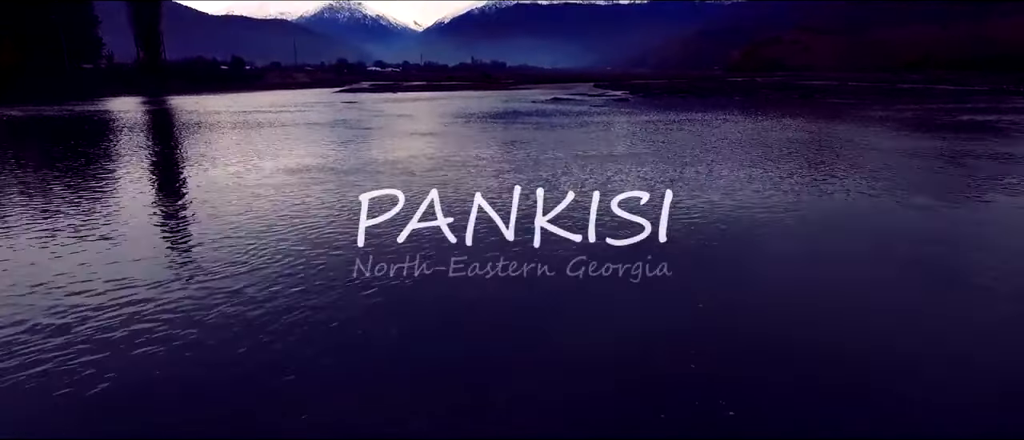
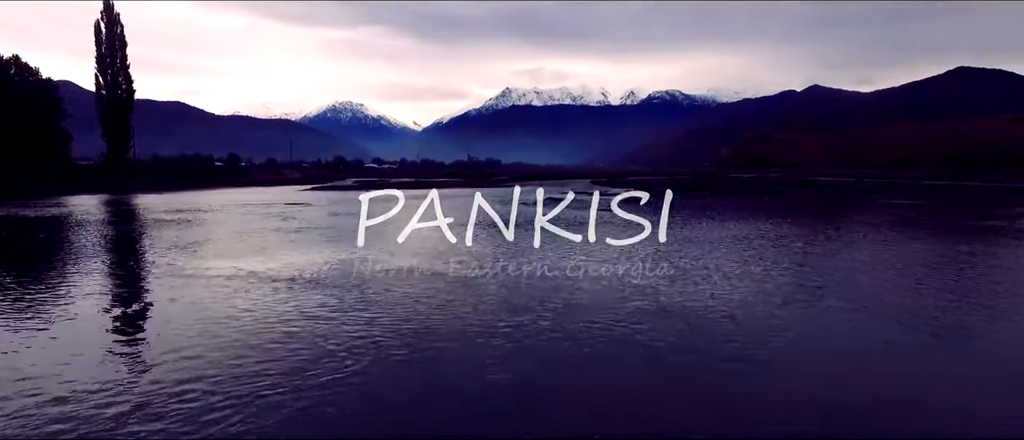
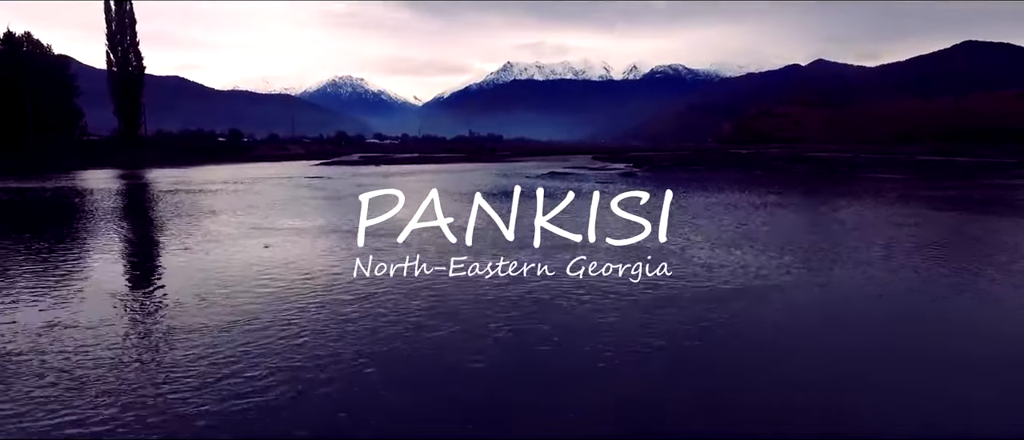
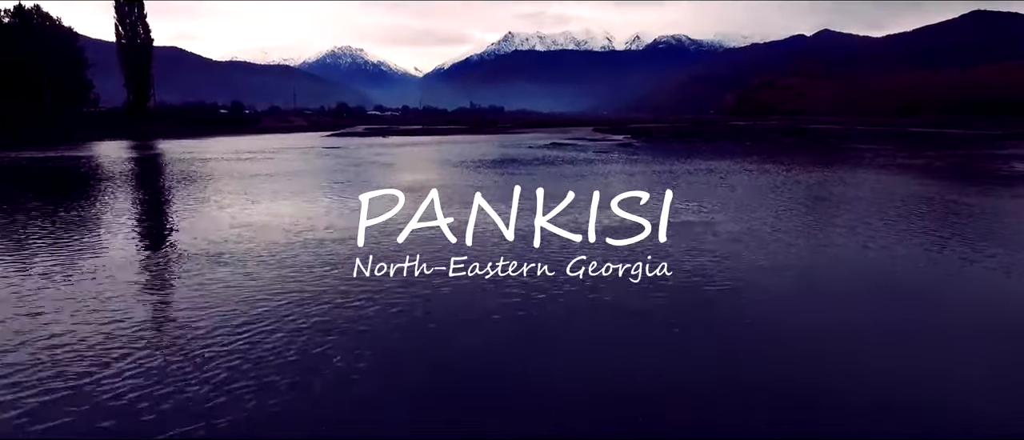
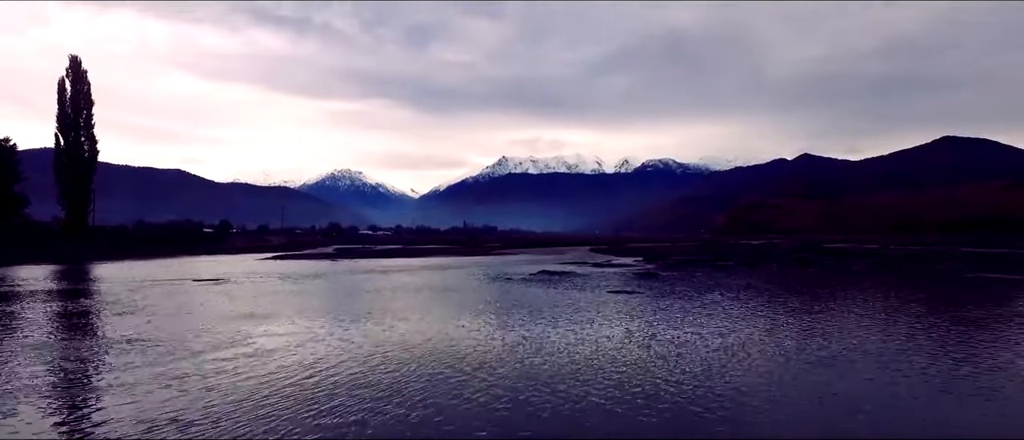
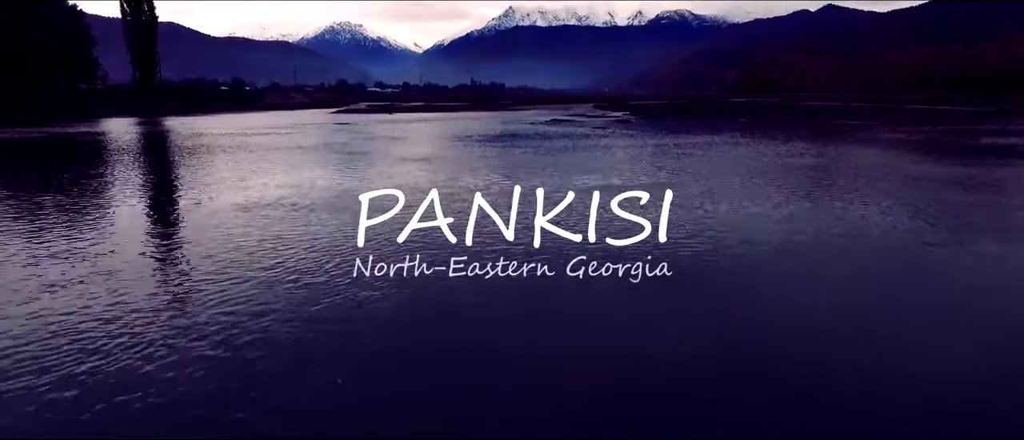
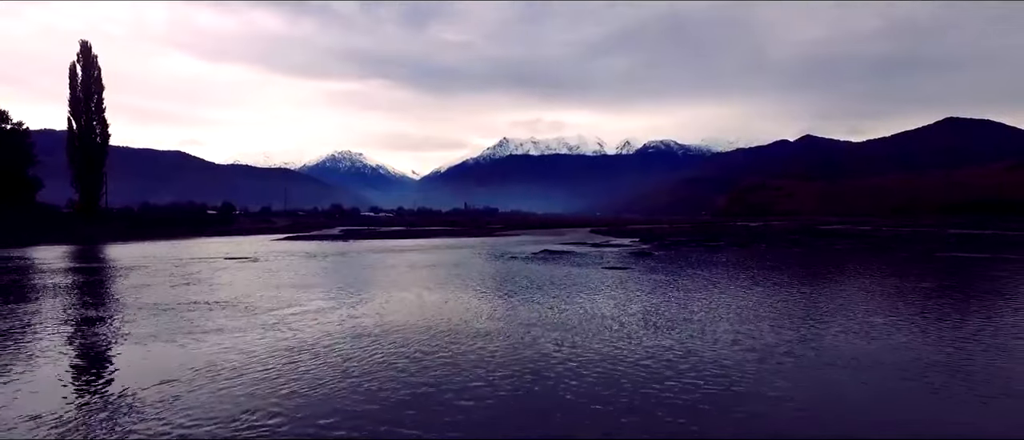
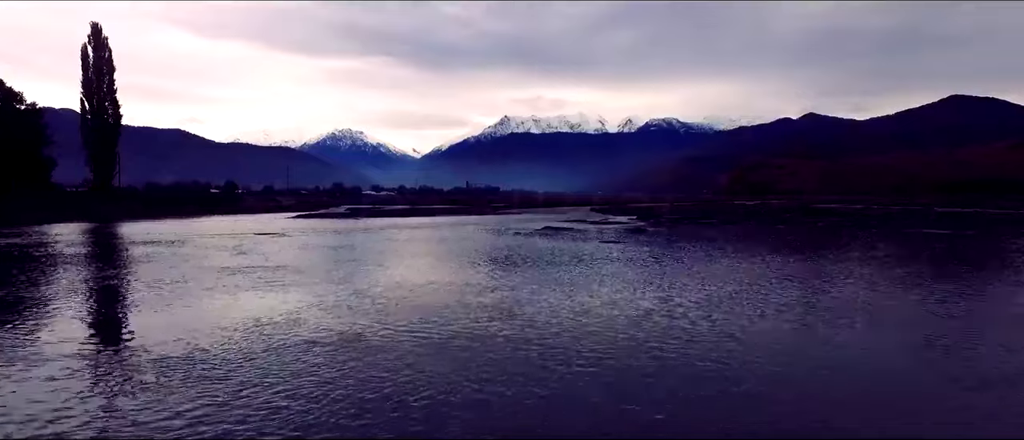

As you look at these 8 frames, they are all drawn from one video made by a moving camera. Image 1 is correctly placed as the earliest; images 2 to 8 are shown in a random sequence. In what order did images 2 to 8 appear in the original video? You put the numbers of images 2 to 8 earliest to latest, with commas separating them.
6, 4, 3, 2, 8, 7, 5
